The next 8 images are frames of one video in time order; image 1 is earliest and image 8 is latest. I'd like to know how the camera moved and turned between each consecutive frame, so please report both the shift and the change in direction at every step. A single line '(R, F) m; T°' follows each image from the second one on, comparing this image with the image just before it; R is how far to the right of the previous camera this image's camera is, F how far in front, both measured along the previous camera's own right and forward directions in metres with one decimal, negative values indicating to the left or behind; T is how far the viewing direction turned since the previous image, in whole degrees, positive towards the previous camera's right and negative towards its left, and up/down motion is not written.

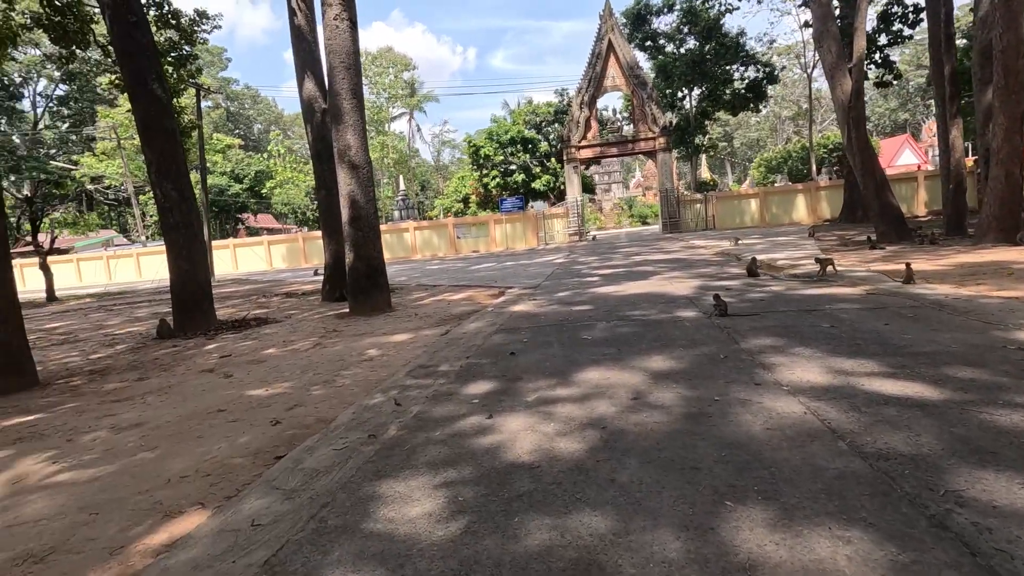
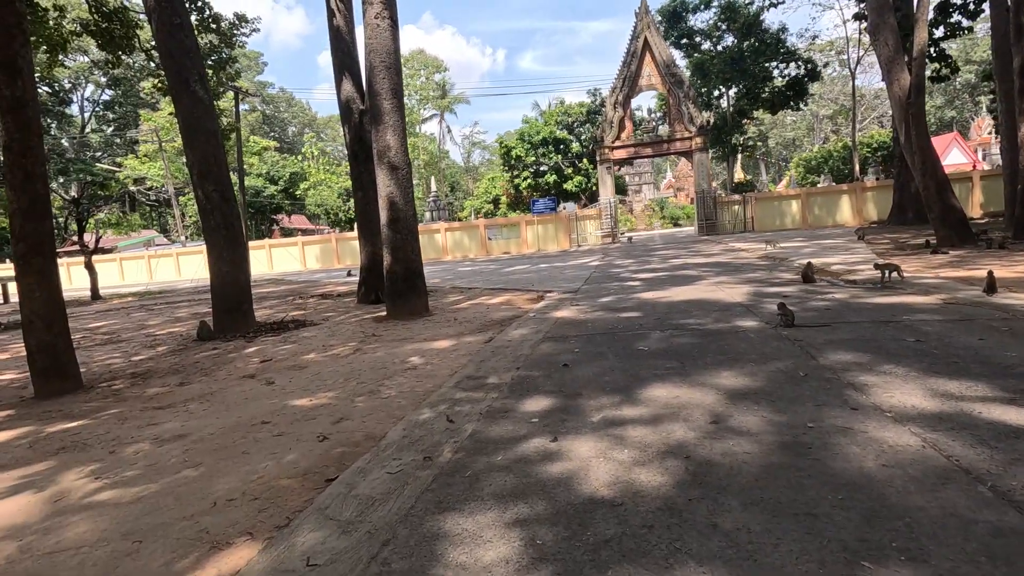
(-0.3, +0.3) m; -3°
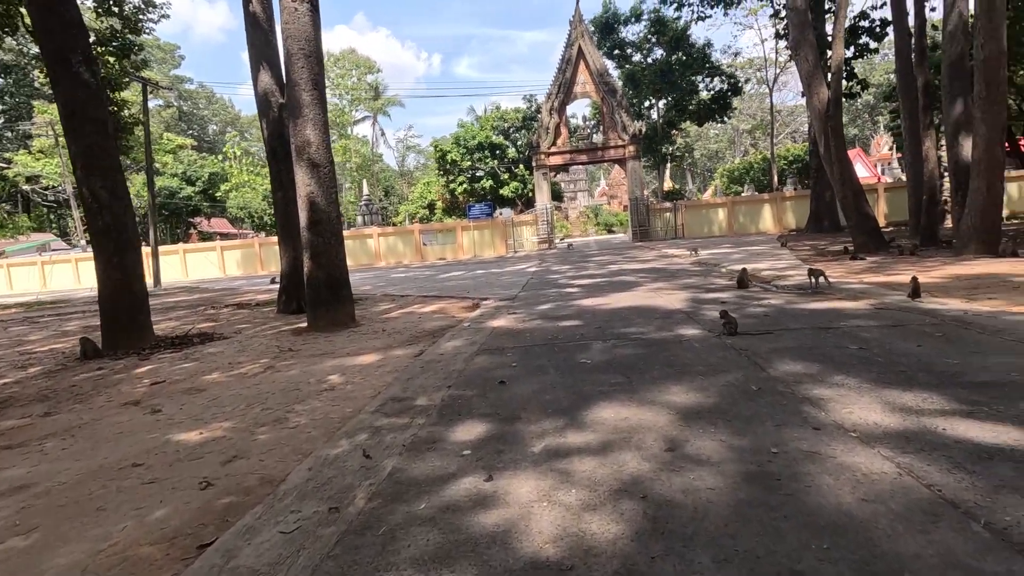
(+0.1, +0.5) m; +7°
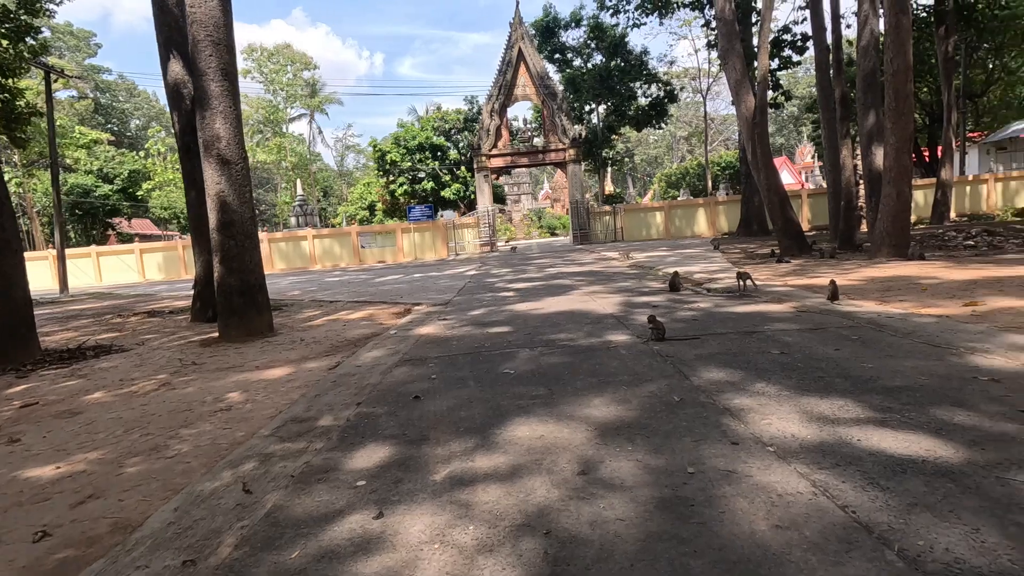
(+0.2, +0.3) m; +6°
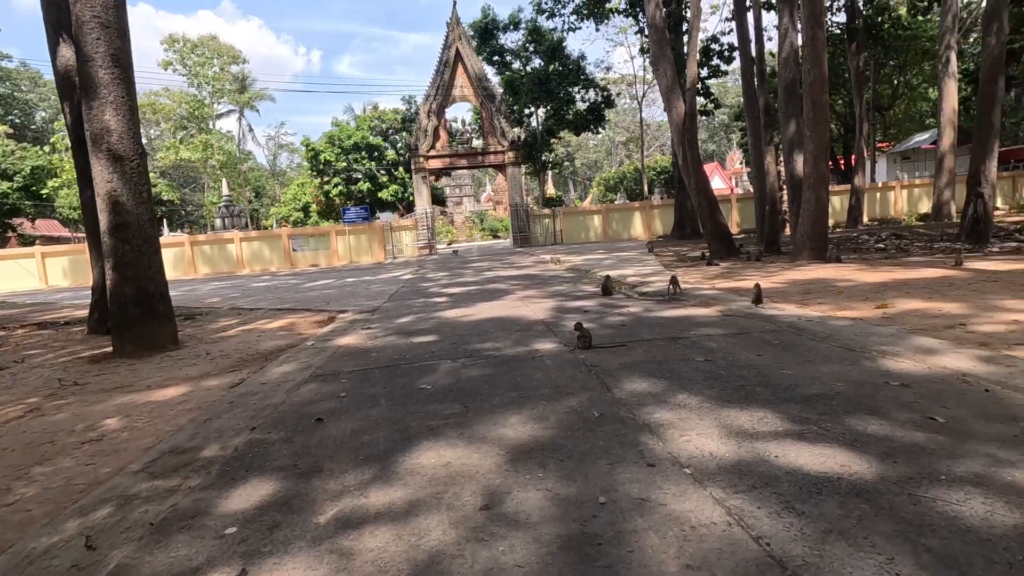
(+0.2, +0.3) m; +6°
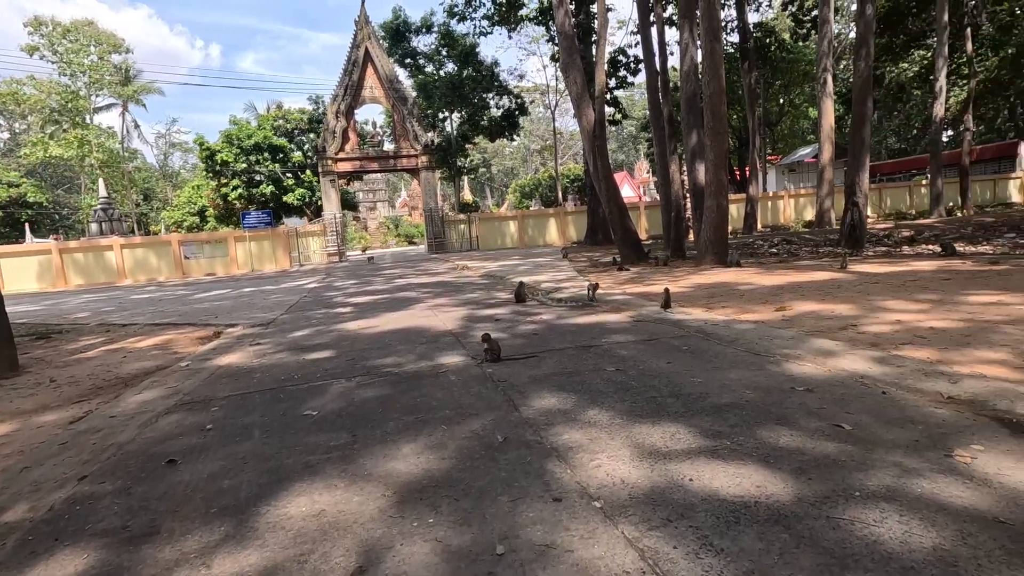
(+0.2, +0.4) m; +9°
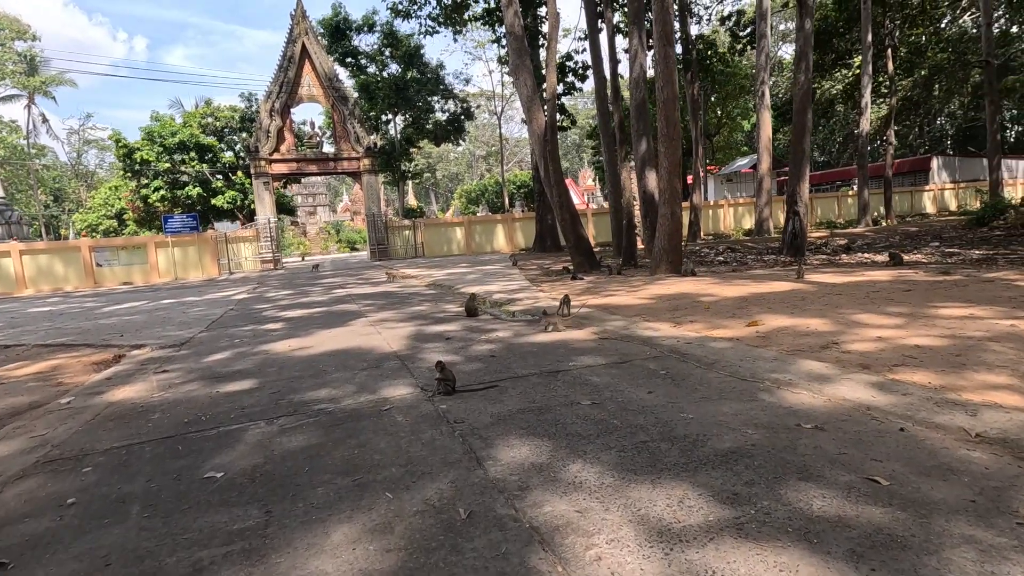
(-0.1, +0.7) m; +6°
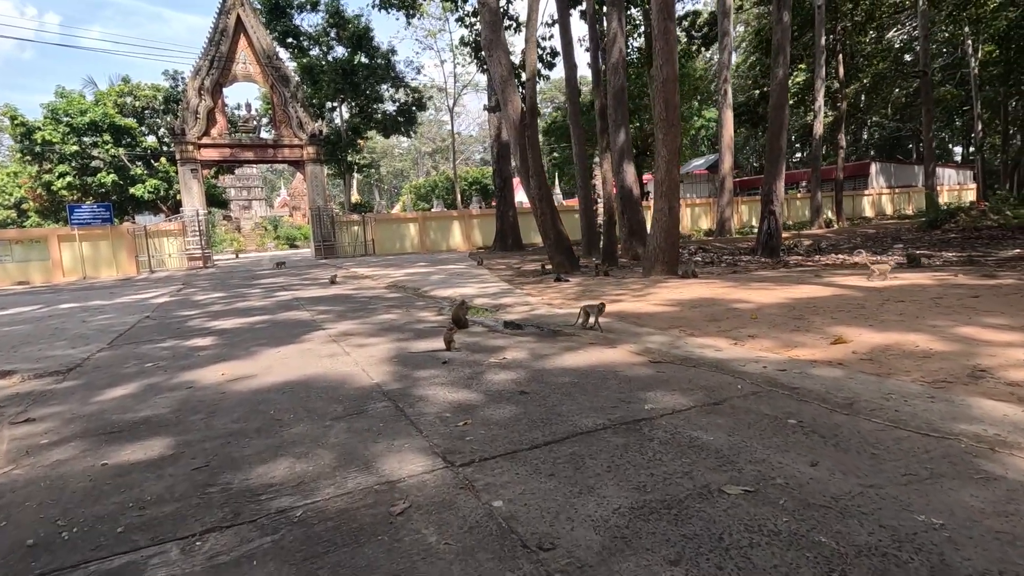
(-0.7, +1.6) m; +6°
